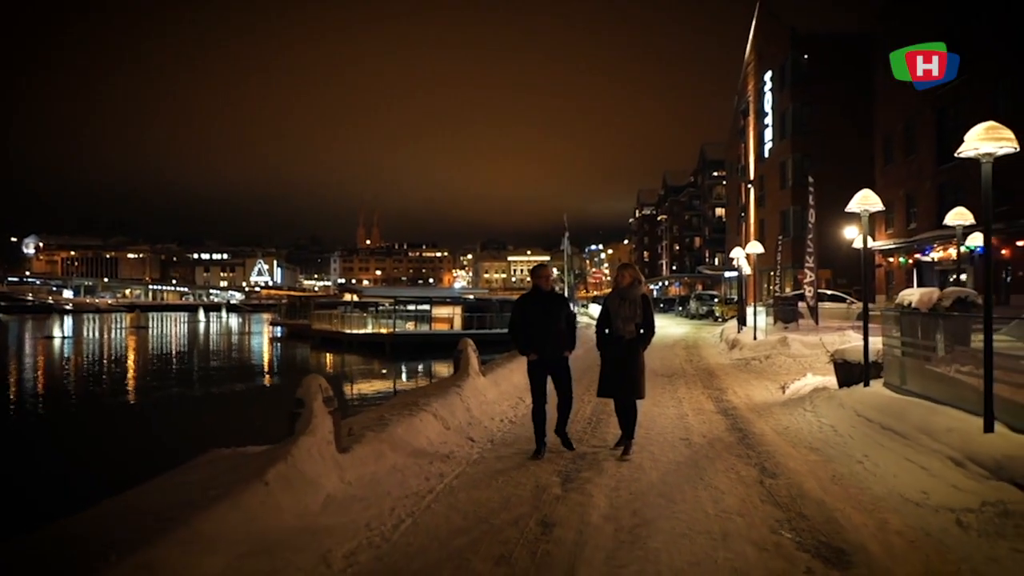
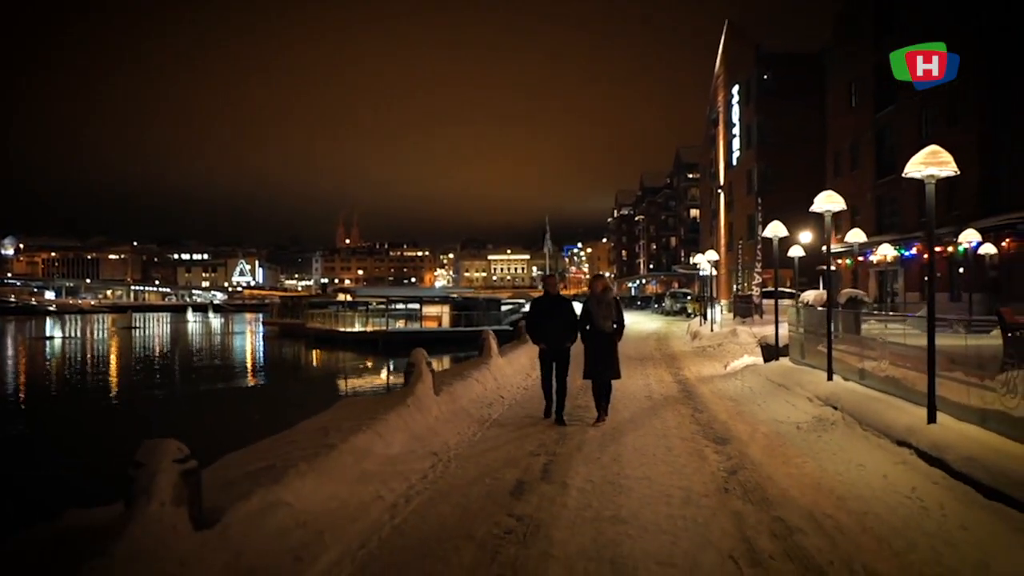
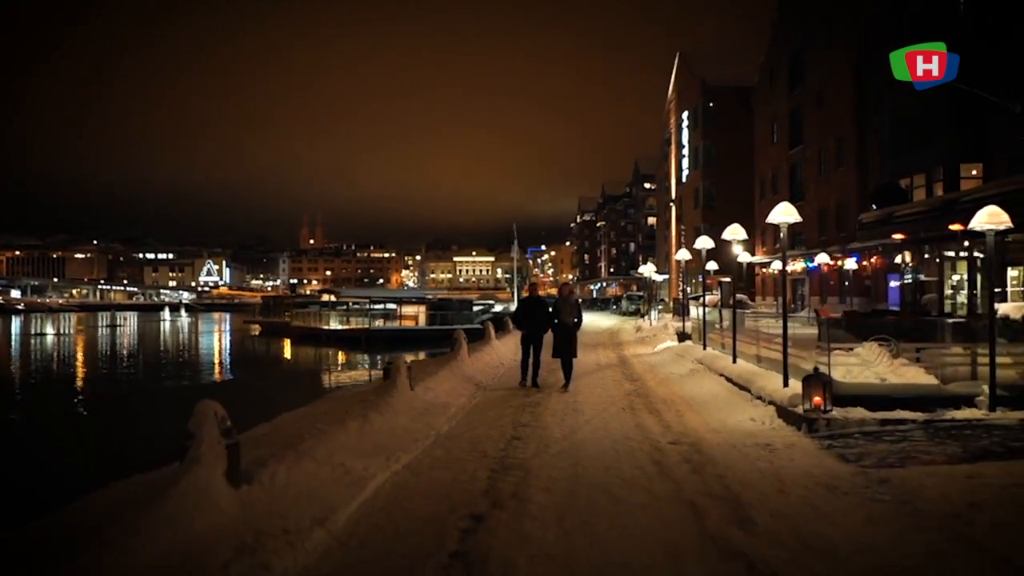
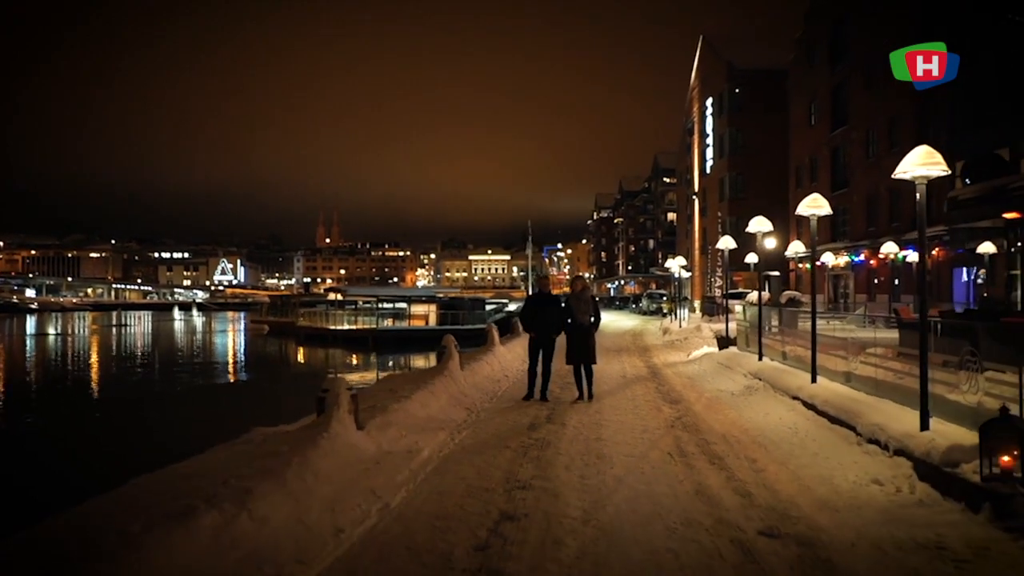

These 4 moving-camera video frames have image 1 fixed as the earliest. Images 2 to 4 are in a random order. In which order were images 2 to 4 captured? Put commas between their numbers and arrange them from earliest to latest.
2, 4, 3
